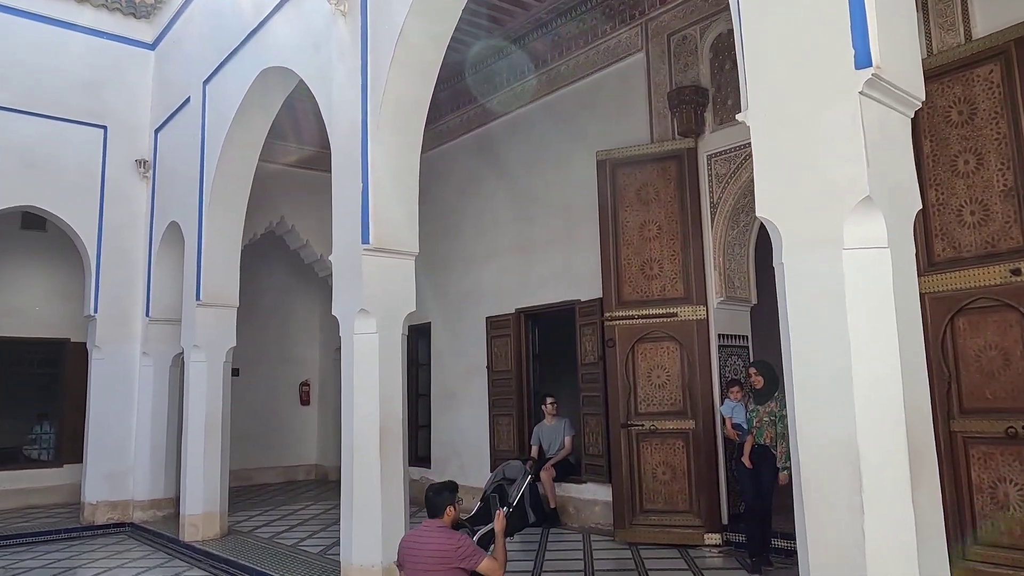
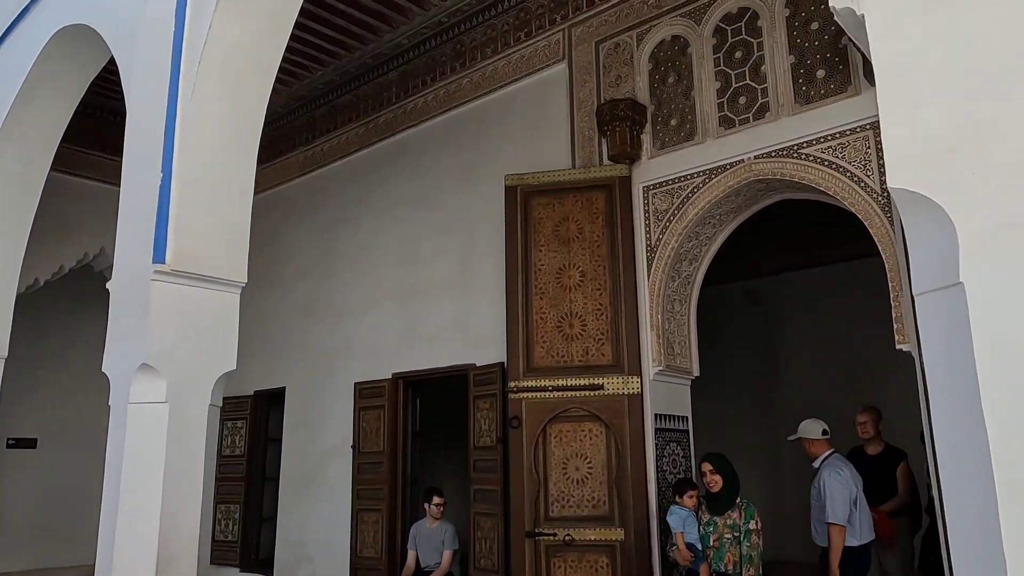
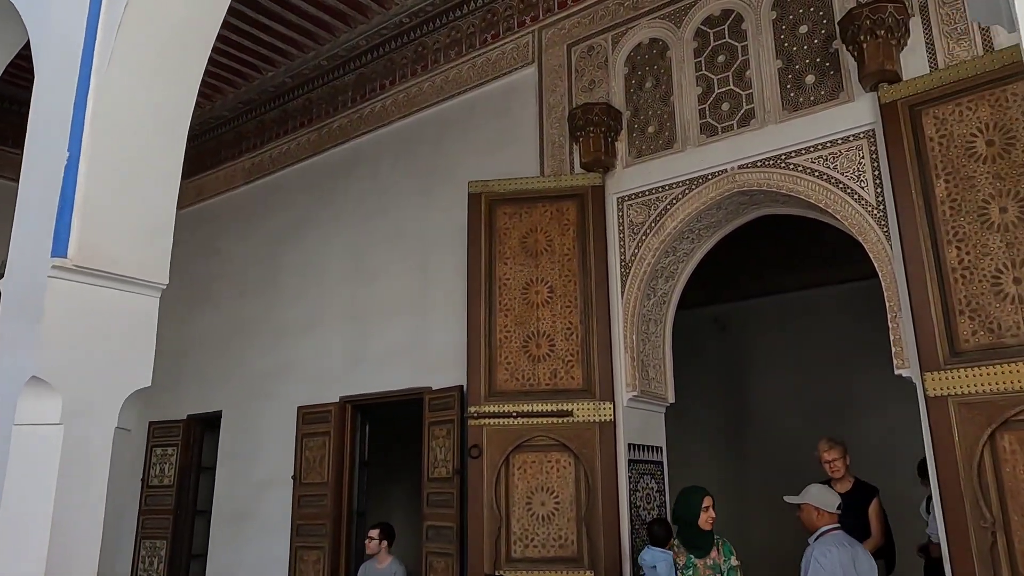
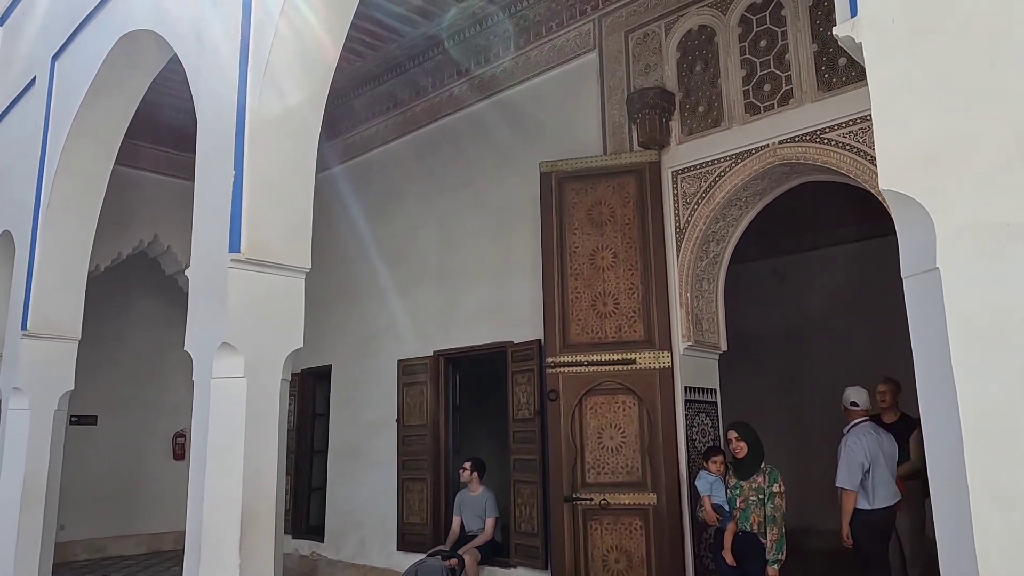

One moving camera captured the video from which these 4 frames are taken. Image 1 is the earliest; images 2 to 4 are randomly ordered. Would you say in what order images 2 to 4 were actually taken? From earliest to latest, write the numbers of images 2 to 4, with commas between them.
4, 2, 3
